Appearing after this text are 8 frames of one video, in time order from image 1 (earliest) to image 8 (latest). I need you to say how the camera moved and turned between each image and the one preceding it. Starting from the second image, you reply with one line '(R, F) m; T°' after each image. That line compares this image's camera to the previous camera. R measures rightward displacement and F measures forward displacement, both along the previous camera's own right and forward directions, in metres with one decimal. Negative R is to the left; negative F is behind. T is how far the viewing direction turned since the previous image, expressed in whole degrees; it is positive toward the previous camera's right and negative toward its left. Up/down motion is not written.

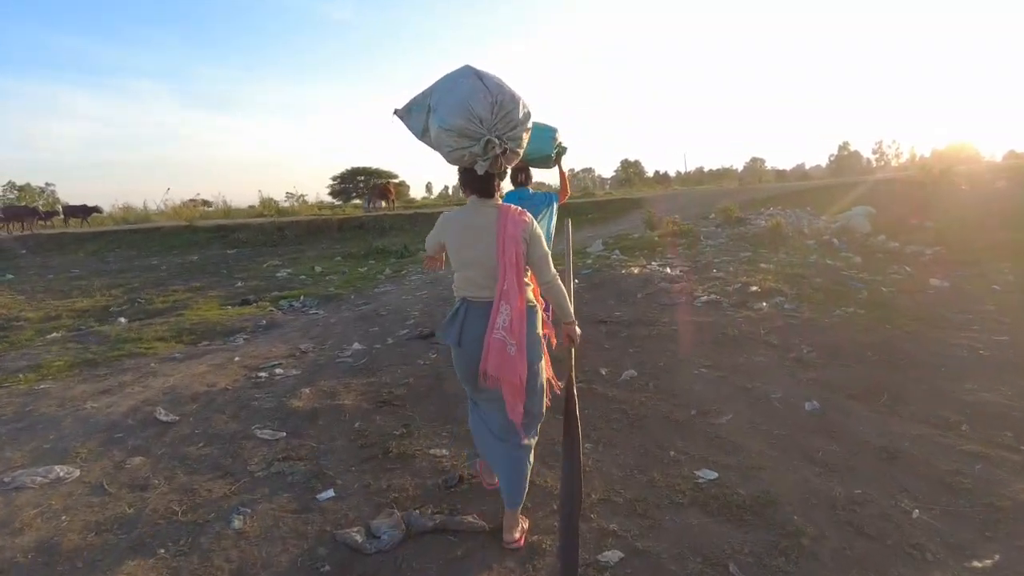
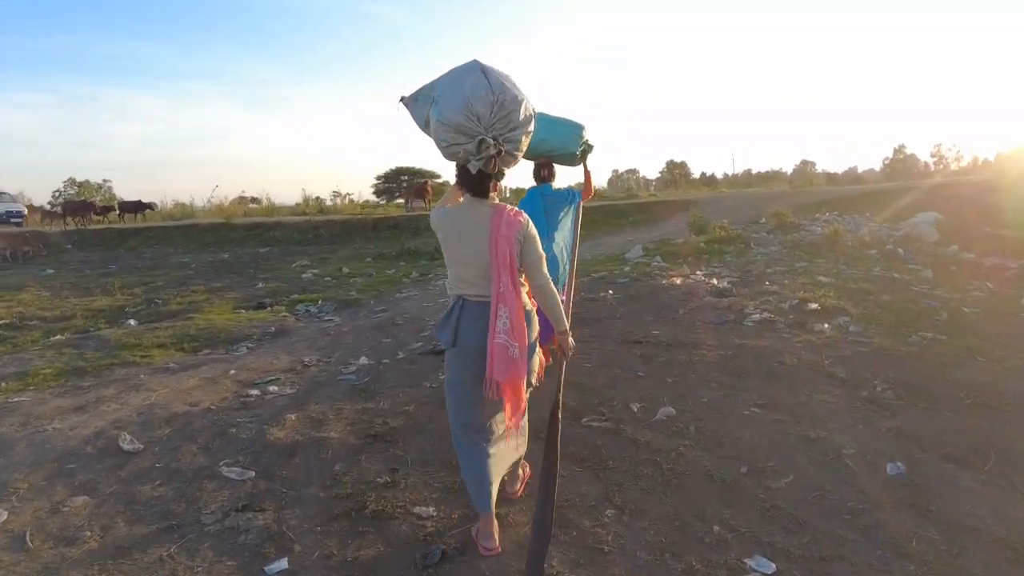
(+0.2, +0.7) m; -4°
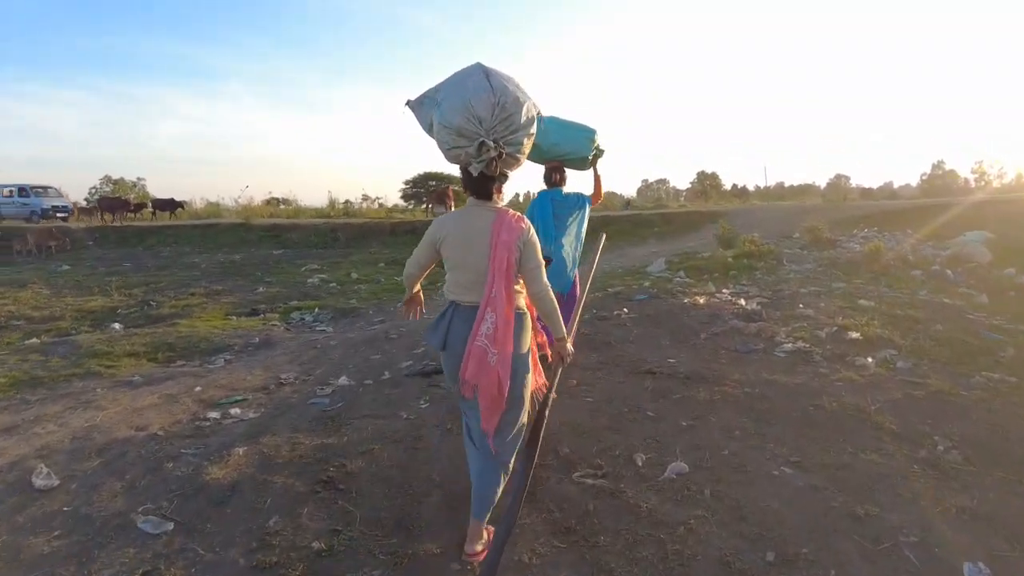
(+0.2, +0.7) m; -2°
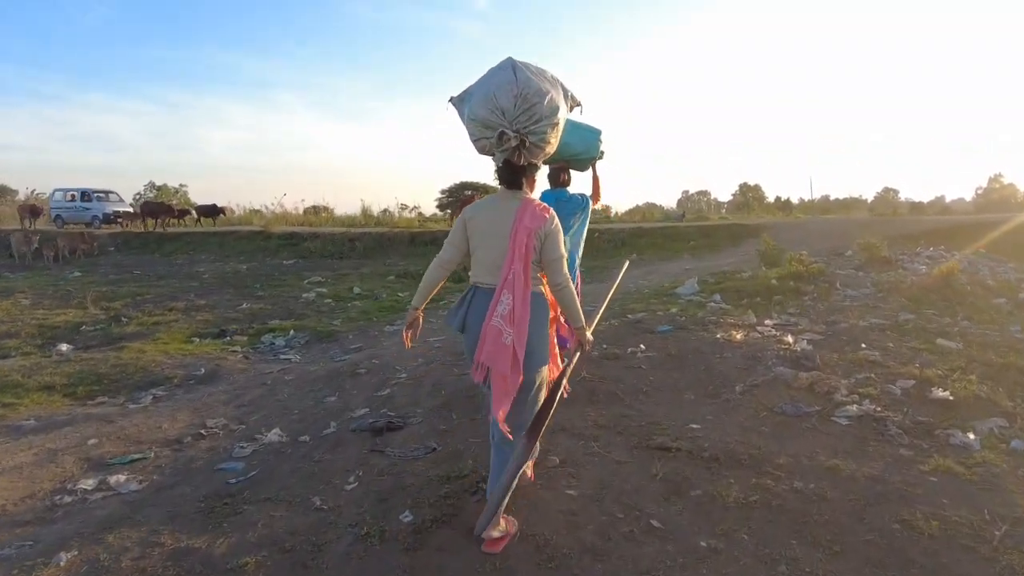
(+0.4, +1.2) m; -3°
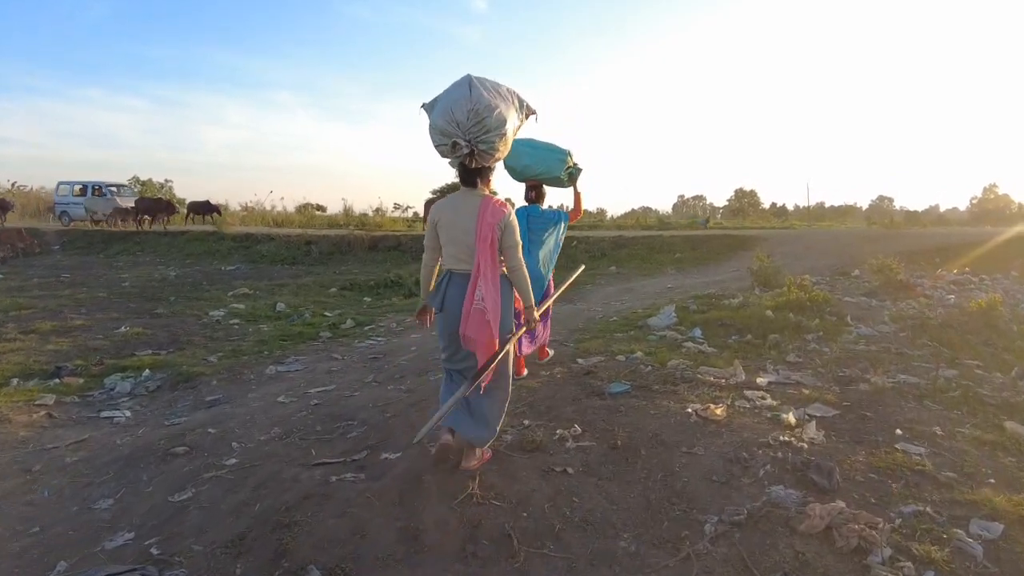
(+0.7, +1.7) m; 0°
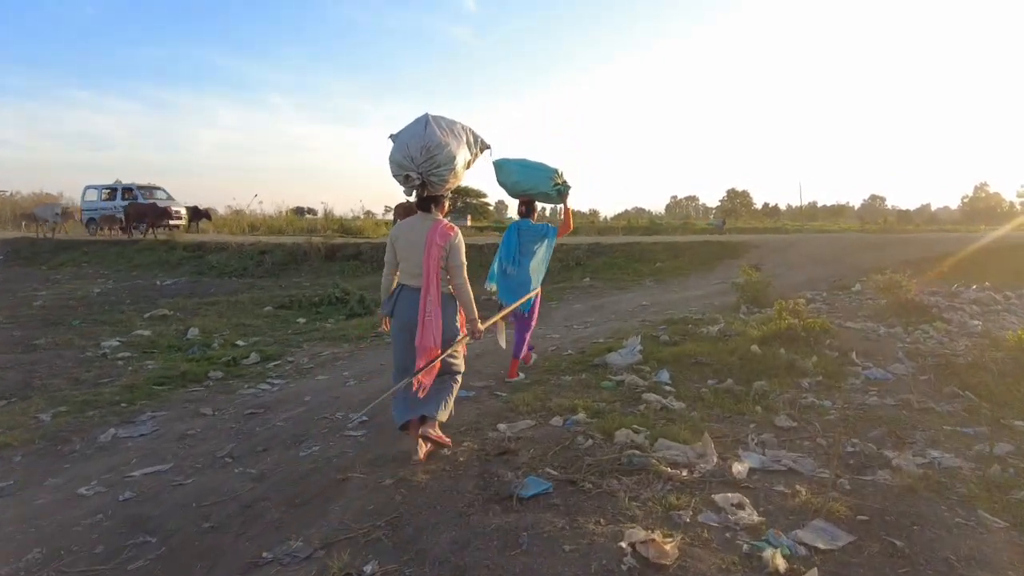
(+0.6, +1.4) m; 0°
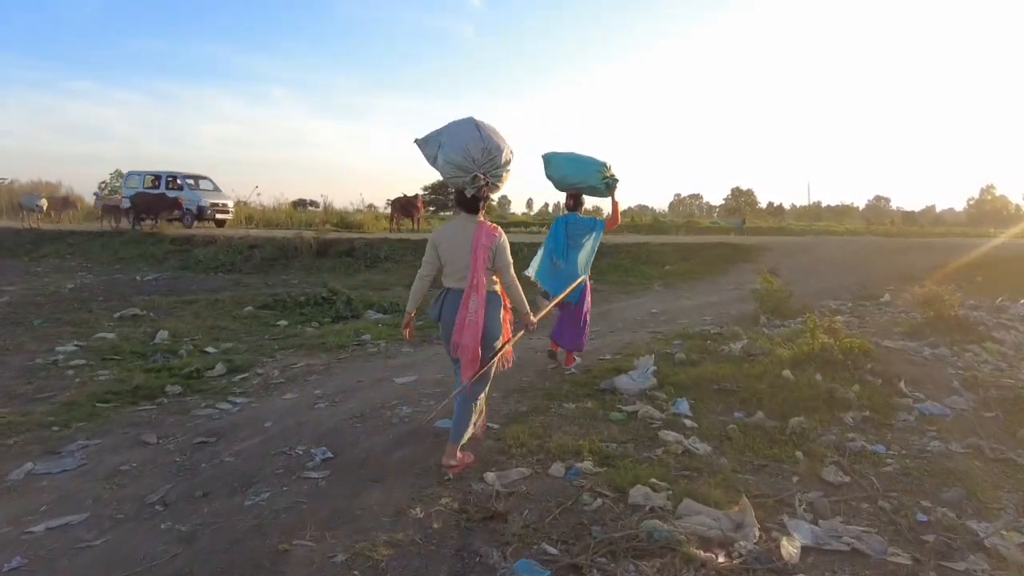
(0.0, +0.7) m; 0°
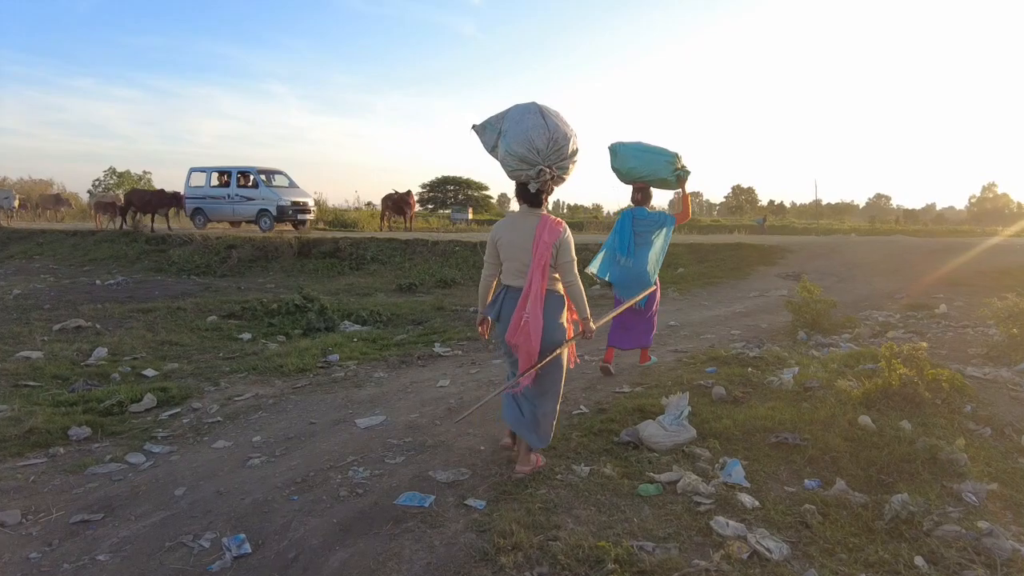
(0.0, +1.2) m; 0°
